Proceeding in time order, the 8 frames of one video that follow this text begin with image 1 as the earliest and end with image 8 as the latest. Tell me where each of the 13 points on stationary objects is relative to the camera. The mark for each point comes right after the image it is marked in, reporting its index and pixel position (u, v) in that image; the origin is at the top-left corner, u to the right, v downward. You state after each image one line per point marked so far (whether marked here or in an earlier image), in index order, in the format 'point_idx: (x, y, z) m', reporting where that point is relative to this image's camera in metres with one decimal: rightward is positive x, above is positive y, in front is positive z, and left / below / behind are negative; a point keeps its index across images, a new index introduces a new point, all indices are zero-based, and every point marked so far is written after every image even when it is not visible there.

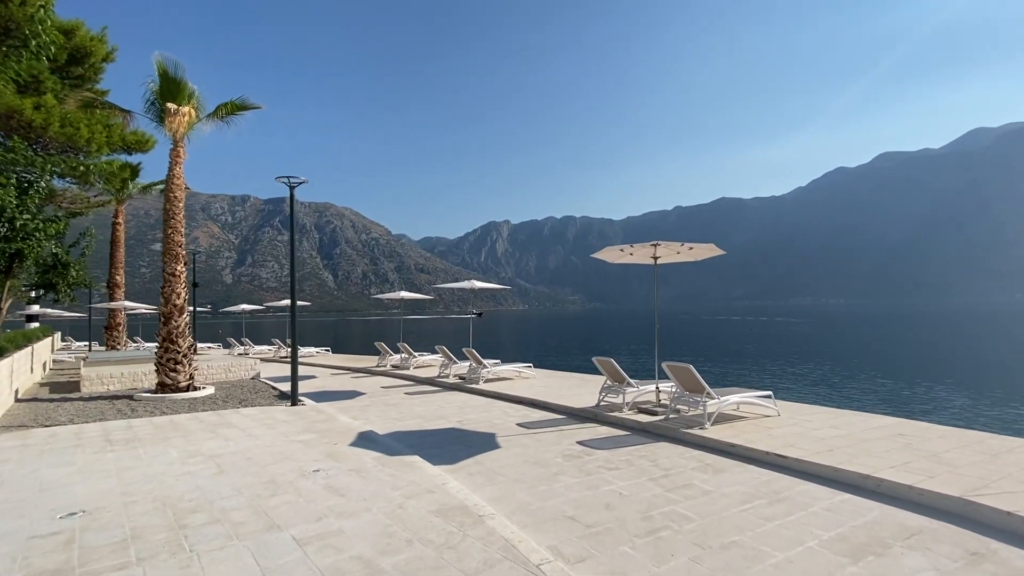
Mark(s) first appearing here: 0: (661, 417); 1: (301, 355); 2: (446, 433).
0: (+2.2, -1.9, +7.0) m
1: (-8.7, -2.8, +20.1) m
2: (-0.9, -2.1, +6.9) m
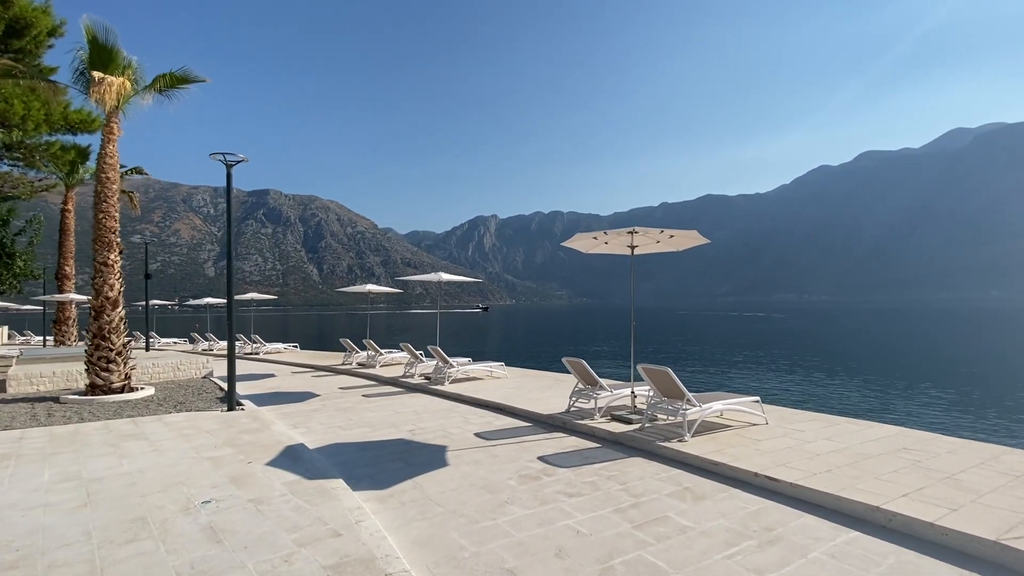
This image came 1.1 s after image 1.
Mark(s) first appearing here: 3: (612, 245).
0: (+1.6, -1.8, +6.2) m
1: (-9.6, -2.5, +19.0) m
2: (-1.5, -2.0, +6.0) m
3: (+1.5, +0.7, +7.3) m
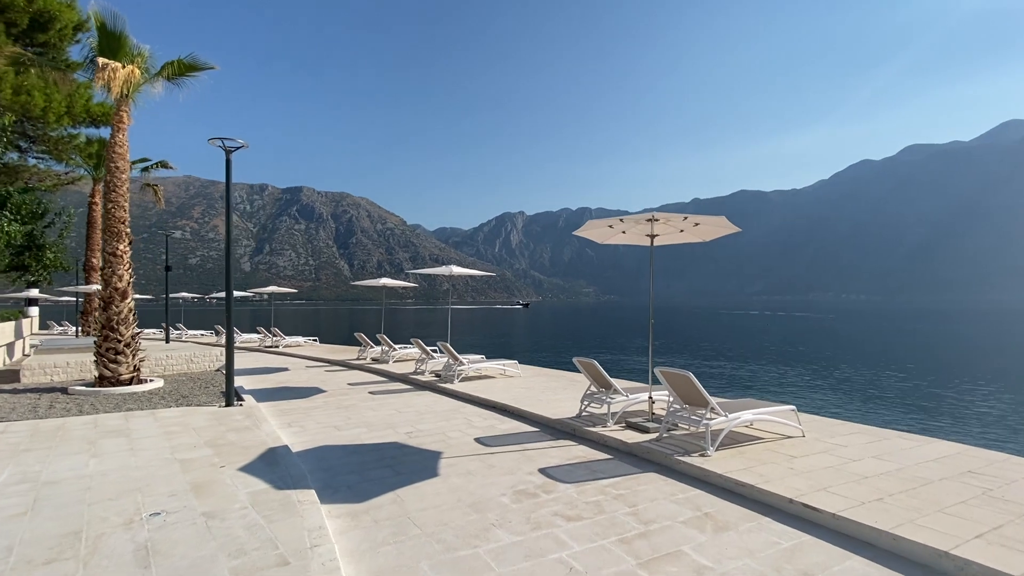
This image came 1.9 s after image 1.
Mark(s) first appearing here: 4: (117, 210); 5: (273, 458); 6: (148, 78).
0: (+1.6, -1.7, +5.5) m
1: (-8.8, -2.2, +18.9) m
2: (-1.5, -1.9, +5.6) m
3: (+1.6, +0.8, +6.7) m
4: (-8.2, +1.6, +10.0) m
5: (-2.4, -1.7, +4.9) m
6: (-7.8, +4.5, +10.4) m
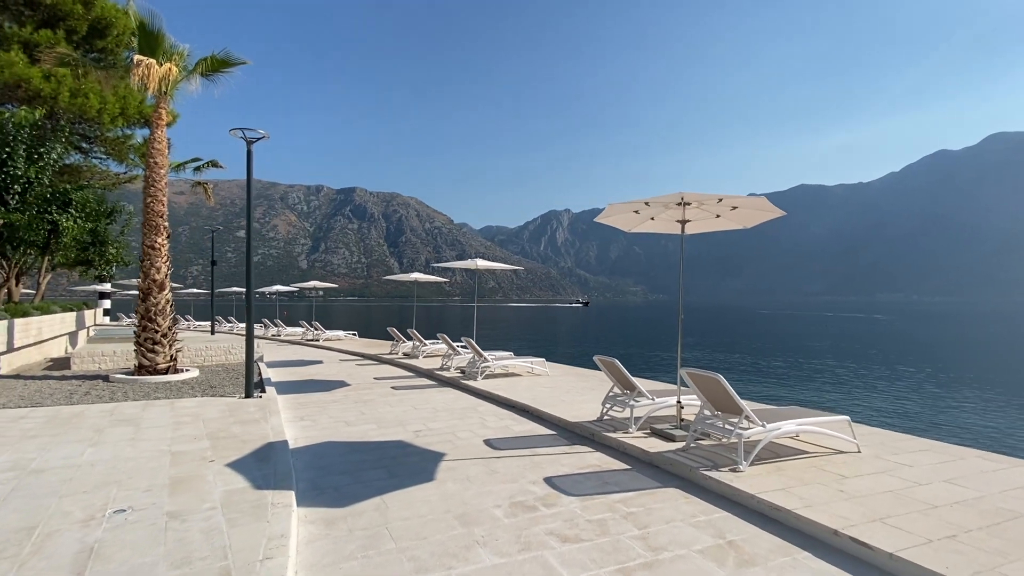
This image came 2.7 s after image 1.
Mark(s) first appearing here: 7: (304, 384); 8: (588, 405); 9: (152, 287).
0: (+1.7, -1.6, +4.9) m
1: (-7.4, -2.0, +19.3) m
2: (-1.4, -1.8, +5.3) m
3: (+1.8, +0.9, +6.0) m
4: (-7.6, +1.8, +10.3) m
5: (-2.4, -1.6, +4.7) m
6: (-7.2, +4.7, +10.7) m
7: (-4.2, -1.9, +9.8) m
8: (+1.1, -1.7, +6.9) m
9: (-7.7, 0.0, +10.4) m
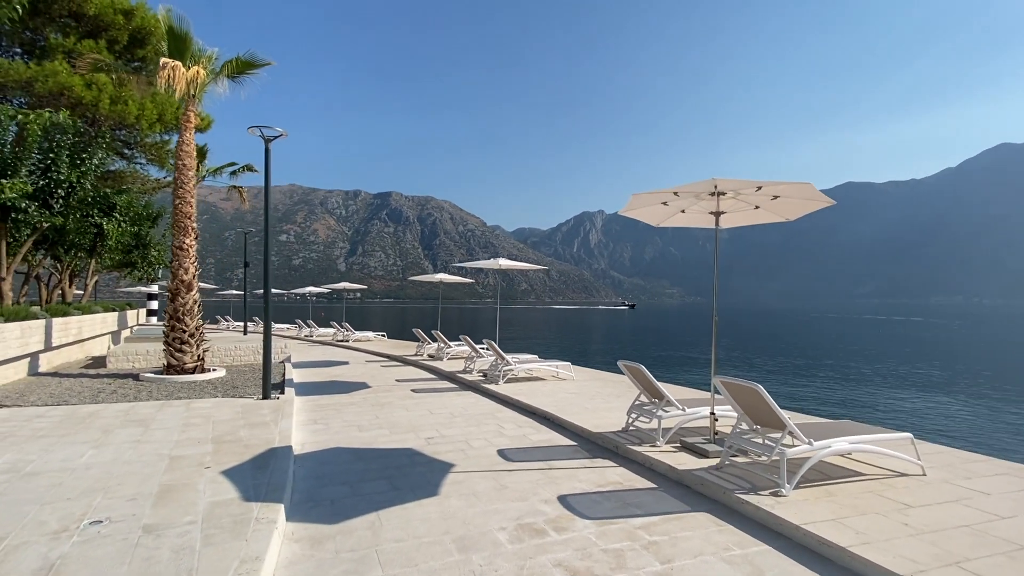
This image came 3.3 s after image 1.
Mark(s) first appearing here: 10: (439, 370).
0: (+1.8, -1.6, +4.4) m
1: (-6.3, -2.1, +19.3) m
2: (-1.2, -1.7, +5.0) m
3: (+2.0, +0.9, +5.5) m
4: (-7.1, +1.8, +10.5) m
5: (-2.3, -1.6, +4.5) m
6: (-6.7, +4.7, +10.8) m
7: (-3.7, -1.9, +9.7) m
8: (+1.3, -1.7, +6.4) m
9: (-7.2, 0.0, +10.5) m
10: (-1.7, -1.9, +11.1) m
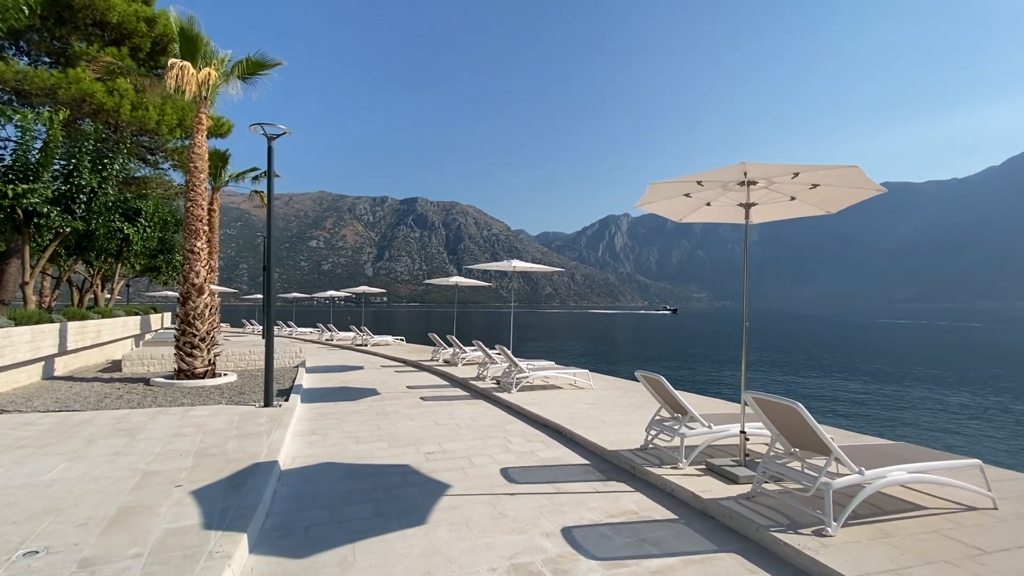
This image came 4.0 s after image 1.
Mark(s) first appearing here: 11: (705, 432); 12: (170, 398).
0: (+1.8, -1.6, +3.9) m
1: (-5.5, -2.2, +19.1) m
2: (-1.2, -1.8, +4.5) m
3: (+2.1, +0.8, +5.0) m
4: (-6.8, +1.7, +10.3) m
5: (-2.2, -1.6, +4.1) m
6: (-6.3, +4.6, +10.7) m
7: (-3.5, -2.0, +9.3) m
8: (+1.5, -1.7, +5.9) m
9: (-6.9, -0.1, +10.4) m
10: (-1.3, -2.0, +10.7) m
11: (+1.8, -1.3, +4.5) m
12: (-6.0, -1.9, +8.6) m
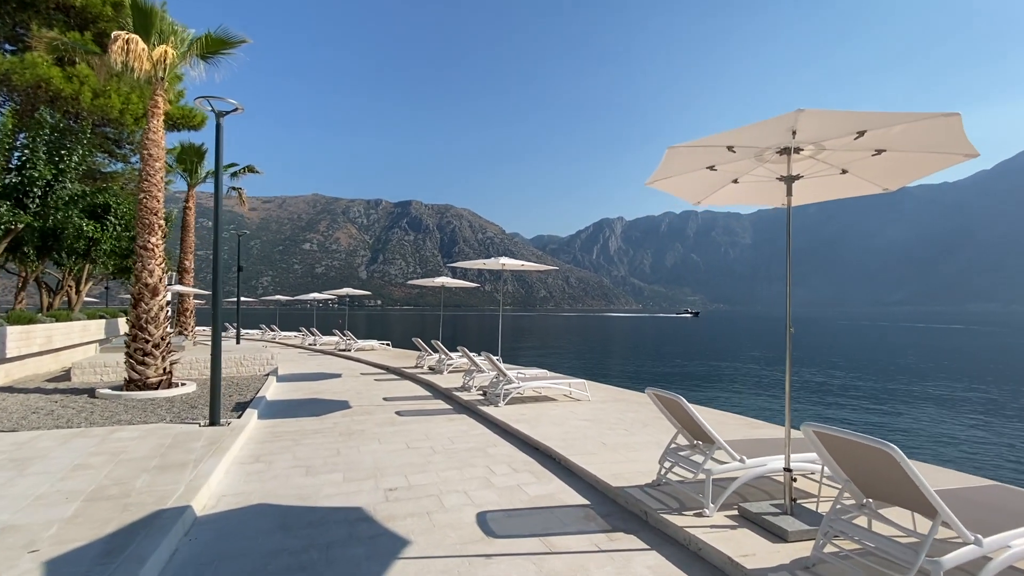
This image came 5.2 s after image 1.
0: (+1.7, -1.5, +2.9) m
1: (-5.8, -2.3, +18.1) m
2: (-1.3, -1.7, +3.5) m
3: (+1.9, +0.9, +4.0) m
4: (-7.0, +1.7, +9.3) m
5: (-2.4, -1.6, +3.1) m
6: (-6.6, +4.6, +9.7) m
7: (-3.7, -2.0, +8.3) m
8: (+1.3, -1.7, +4.9) m
9: (-7.1, -0.1, +9.4) m
10: (-1.5, -2.0, +9.7) m
11: (+1.7, -1.3, +3.6) m
12: (-6.2, -1.9, +7.5) m
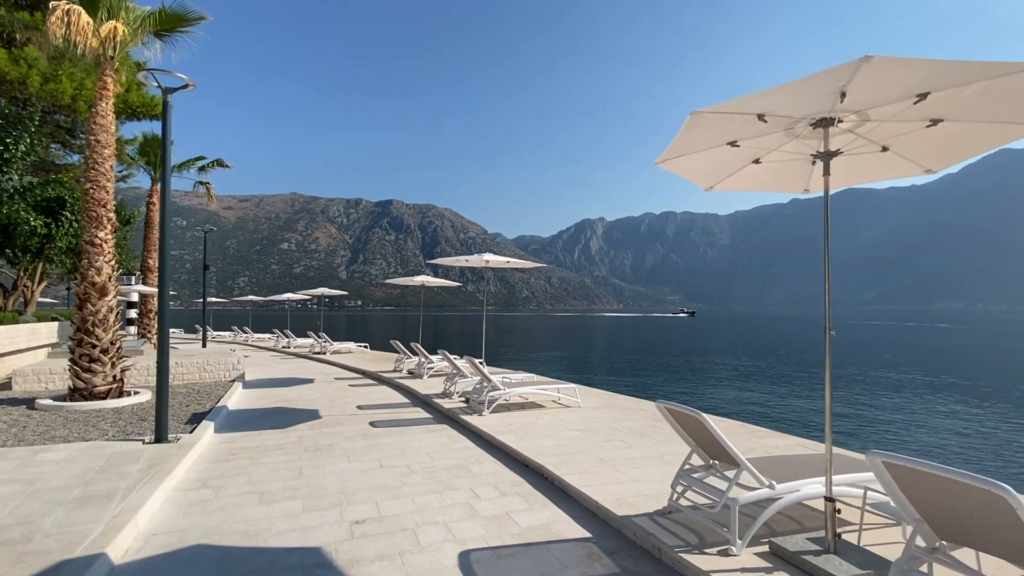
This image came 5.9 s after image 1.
0: (+1.7, -1.5, +2.4) m
1: (-6.4, -2.3, +17.3) m
2: (-1.4, -1.7, +2.9) m
3: (+1.9, +0.9, +3.5) m
4: (-7.3, +1.7, +8.5) m
5: (-2.4, -1.5, +2.4) m
6: (-6.9, +4.6, +8.8) m
7: (-3.9, -2.0, +7.6) m
8: (+1.2, -1.6, +4.4) m
9: (-7.4, -0.1, +8.5) m
10: (-1.8, -2.0, +9.1) m
11: (+1.6, -1.3, +3.0) m
12: (-6.4, -1.9, +6.7) m
